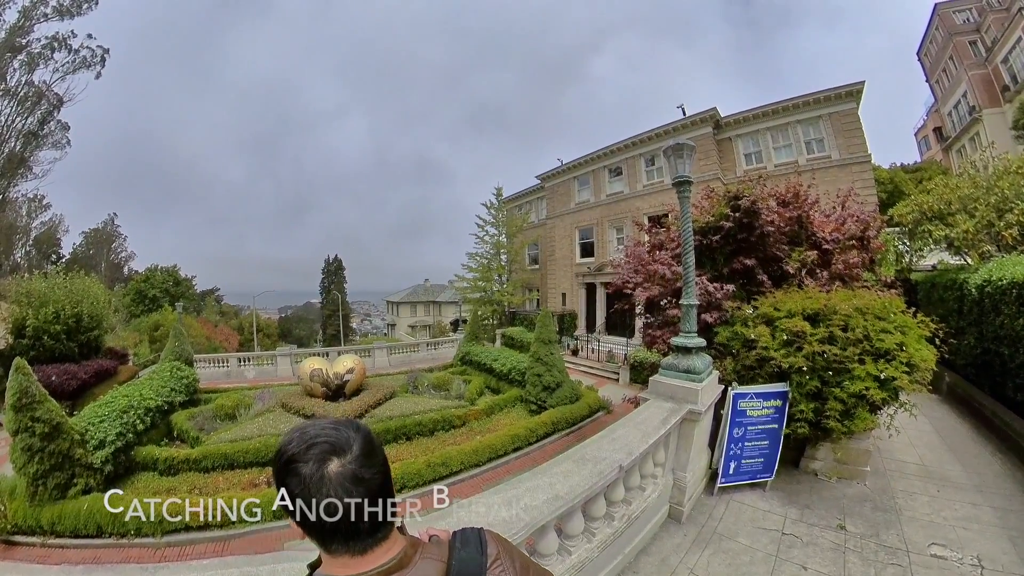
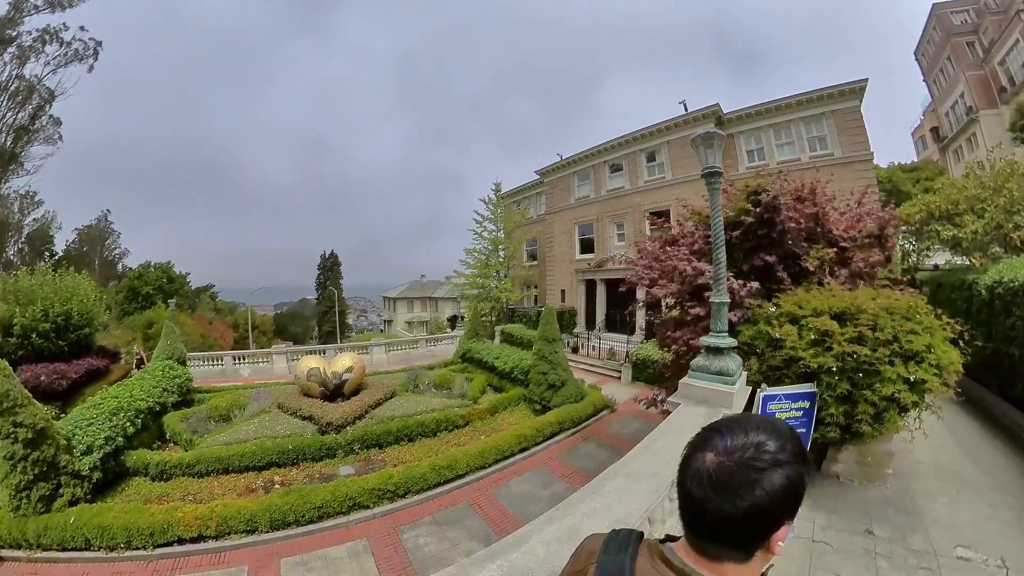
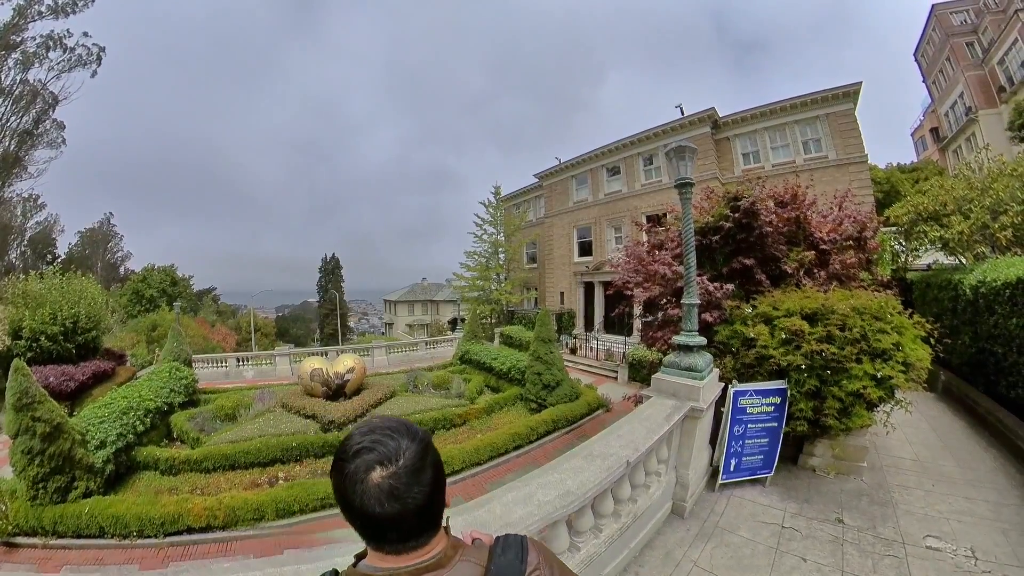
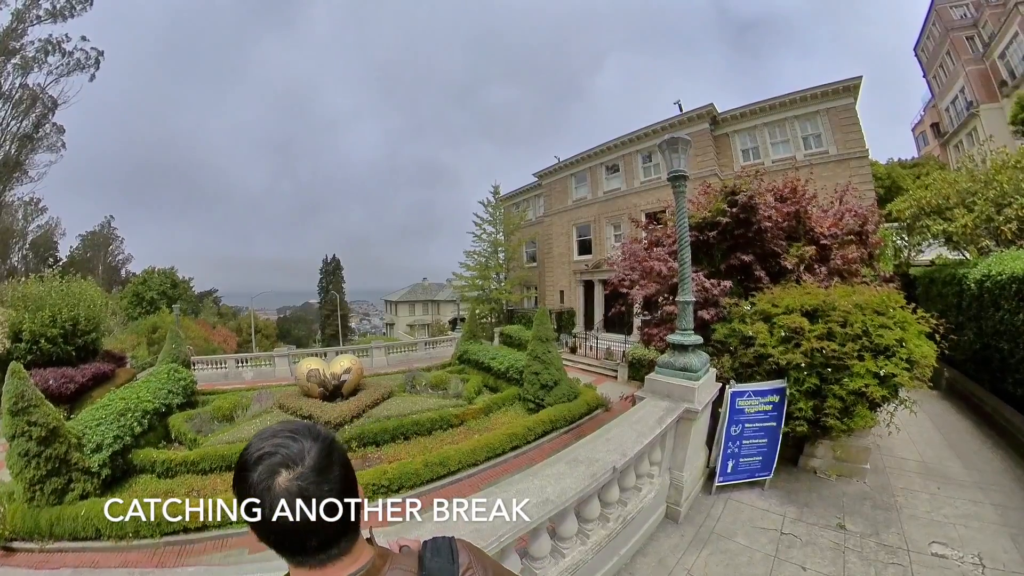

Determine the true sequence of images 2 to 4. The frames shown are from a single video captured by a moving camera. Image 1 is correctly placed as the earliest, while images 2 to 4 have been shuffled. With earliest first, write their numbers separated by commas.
4, 3, 2
